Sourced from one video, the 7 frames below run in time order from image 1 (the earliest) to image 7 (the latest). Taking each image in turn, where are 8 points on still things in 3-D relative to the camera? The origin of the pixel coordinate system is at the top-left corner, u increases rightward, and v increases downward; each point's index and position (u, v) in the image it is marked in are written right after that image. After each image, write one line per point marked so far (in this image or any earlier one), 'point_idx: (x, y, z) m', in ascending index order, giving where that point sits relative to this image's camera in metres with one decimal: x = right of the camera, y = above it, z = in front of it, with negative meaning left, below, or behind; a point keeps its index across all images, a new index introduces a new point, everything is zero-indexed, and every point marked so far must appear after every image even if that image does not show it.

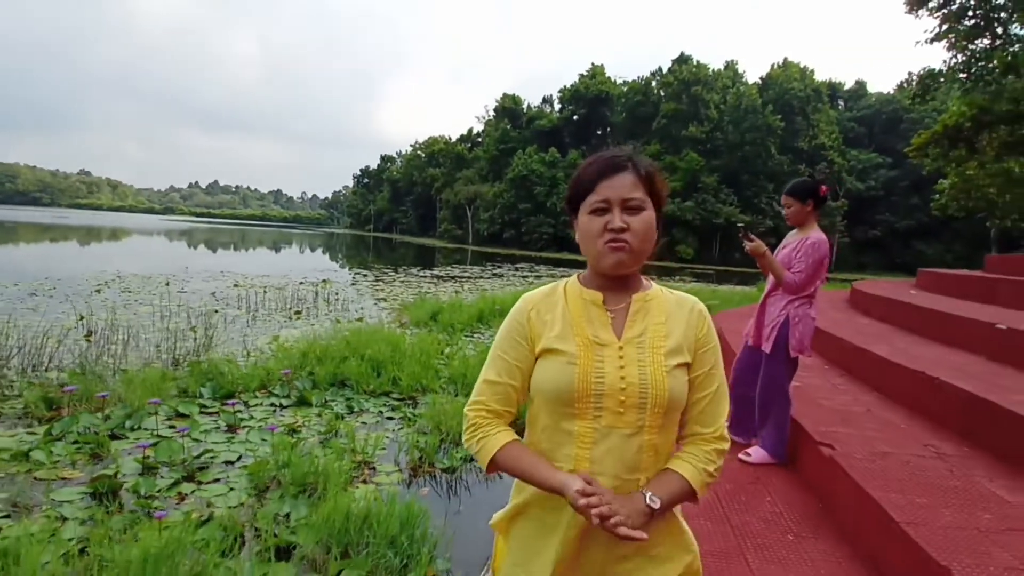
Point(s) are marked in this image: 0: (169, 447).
0: (-2.1, -1.0, +3.5) m
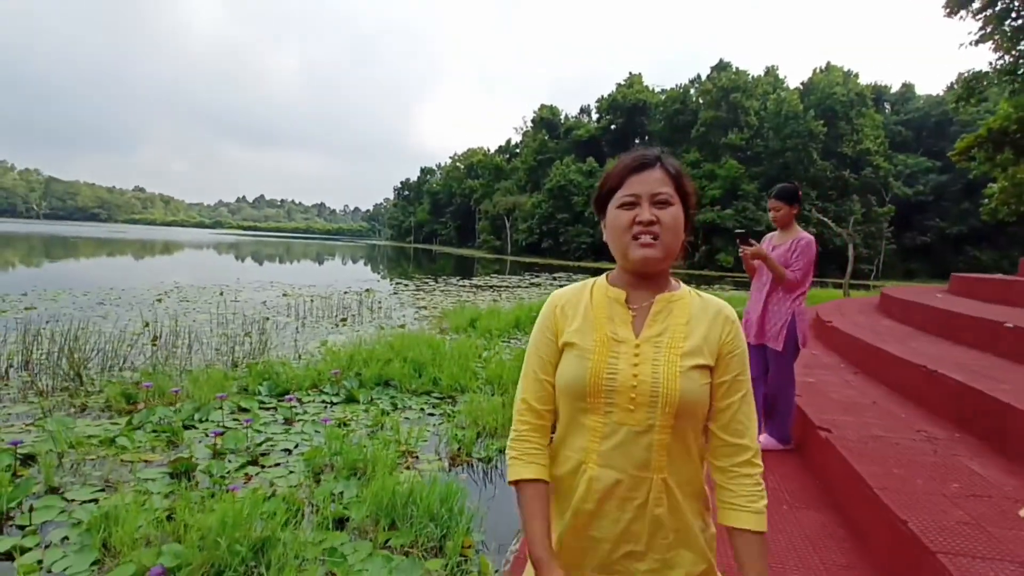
0: (-1.9, -1.0, +3.9) m
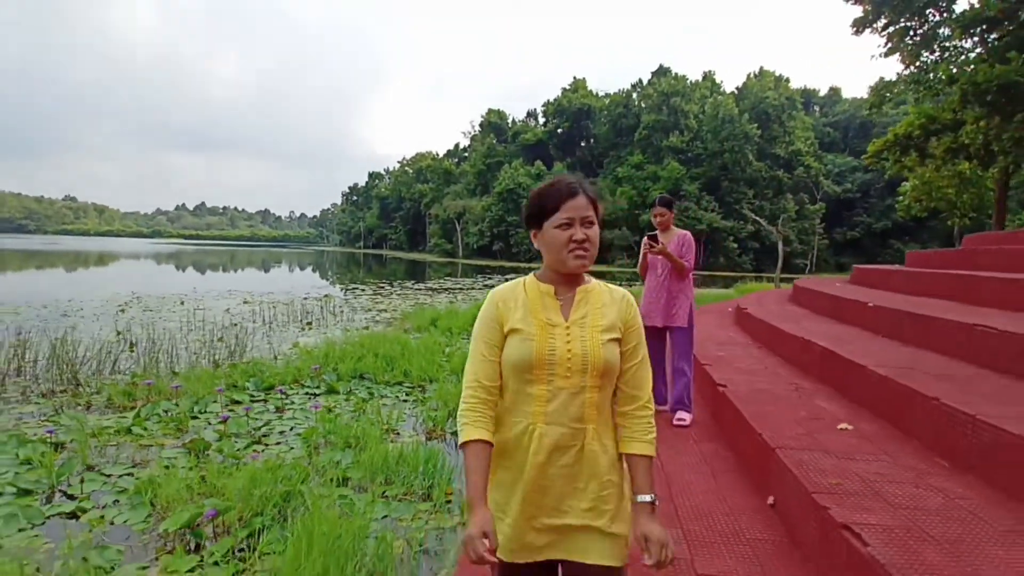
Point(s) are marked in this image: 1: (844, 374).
0: (-2.1, -1.0, +4.5) m
1: (+1.8, -0.5, +3.1) m
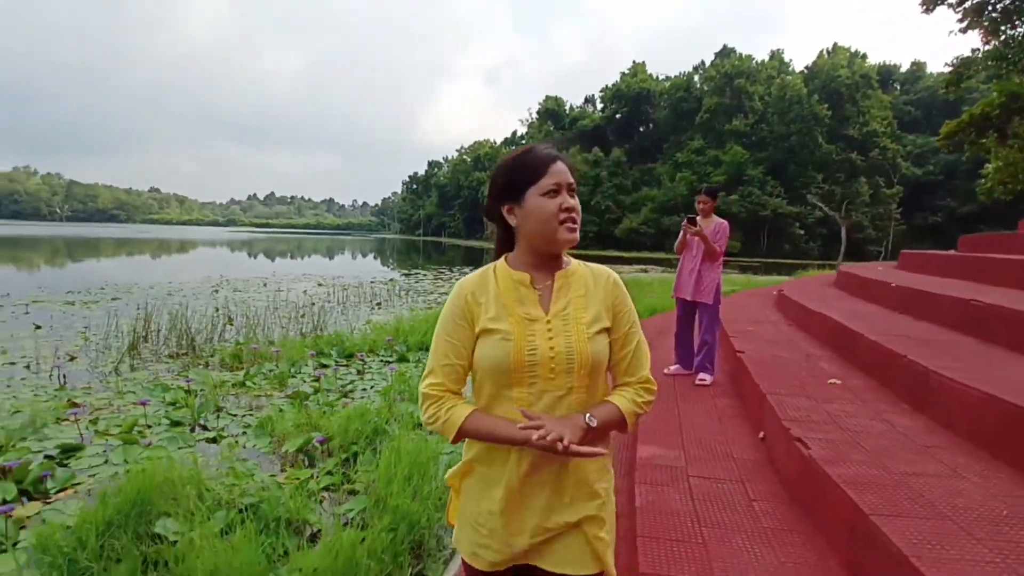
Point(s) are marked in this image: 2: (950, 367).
0: (-1.7, -0.8, +5.3) m
1: (+2.1, -0.3, +3.5) m
2: (+1.9, -0.3, +2.4) m
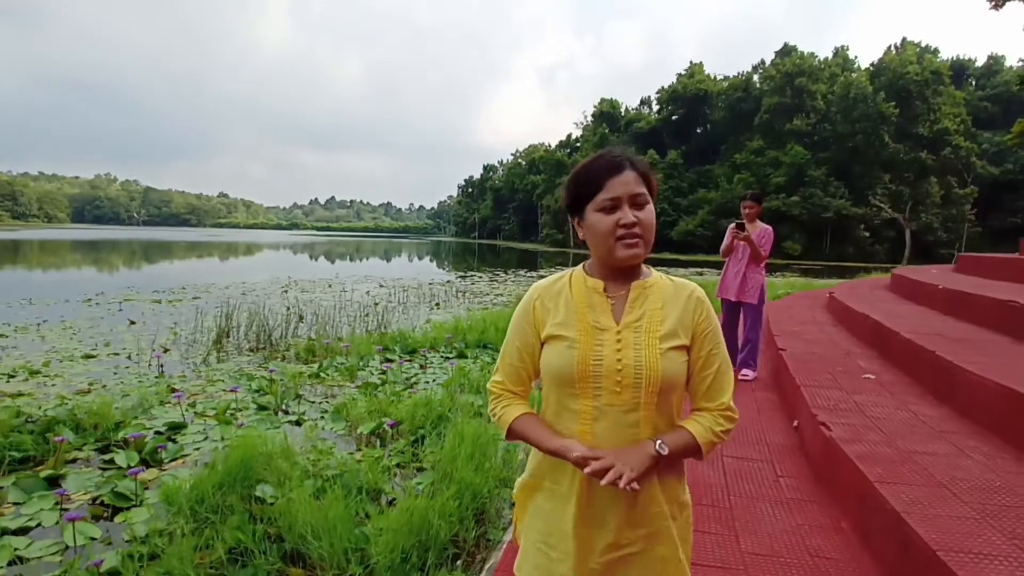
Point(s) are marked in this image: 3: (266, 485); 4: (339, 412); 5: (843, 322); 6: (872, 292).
0: (-1.2, -0.8, +5.8) m
1: (+2.4, -0.4, +3.6) m
2: (+2.1, -0.3, +2.6) m
3: (-1.3, -1.1, +3.0) m
4: (-1.4, -1.0, +4.5) m
5: (+3.0, -0.3, +5.1) m
6: (+4.2, 0.0, +6.6) m
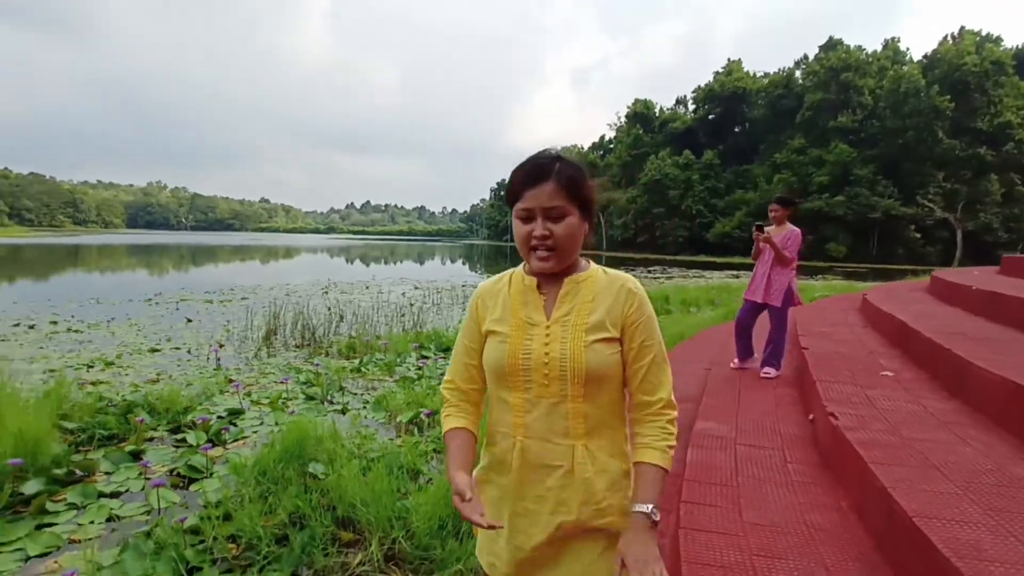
0: (-0.8, -0.8, +6.1) m
1: (+2.6, -0.4, +3.7) m
2: (+2.2, -0.3, +2.7) m
3: (-1.2, -1.0, +3.4) m
4: (-1.1, -1.0, +4.8) m
5: (+3.3, -0.3, +5.2) m
6: (+4.6, -0.1, +6.6) m
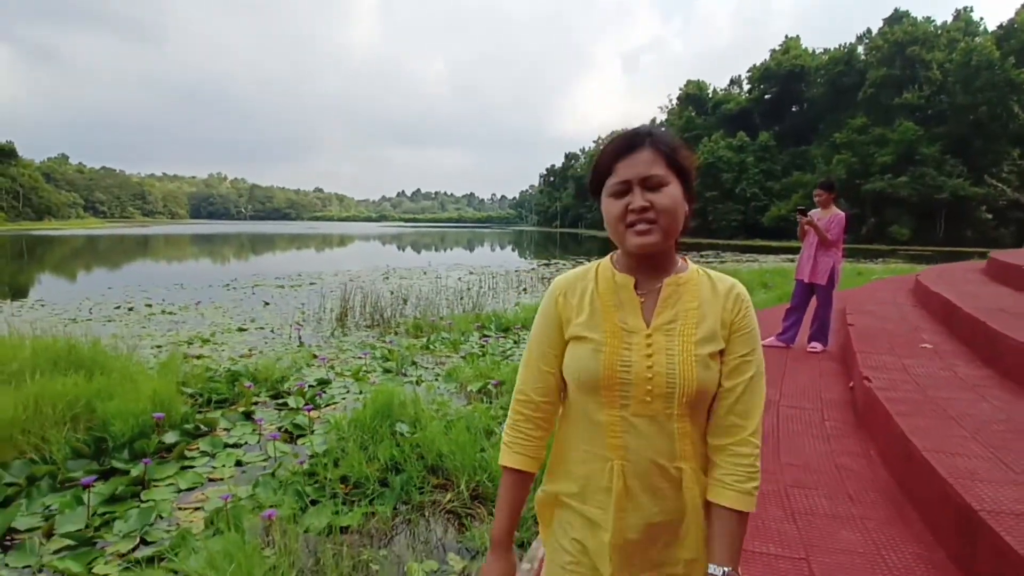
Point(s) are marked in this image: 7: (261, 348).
0: (-0.2, -0.6, +6.5) m
1: (+3.0, -0.2, +3.9) m
2: (+2.6, -0.2, +2.9) m
3: (-0.7, -0.9, +3.9) m
4: (-0.6, -0.8, +5.3) m
5: (+3.9, -0.2, +5.3) m
6: (+5.2, +0.2, +6.6) m
7: (-2.9, -0.7, +6.6) m
